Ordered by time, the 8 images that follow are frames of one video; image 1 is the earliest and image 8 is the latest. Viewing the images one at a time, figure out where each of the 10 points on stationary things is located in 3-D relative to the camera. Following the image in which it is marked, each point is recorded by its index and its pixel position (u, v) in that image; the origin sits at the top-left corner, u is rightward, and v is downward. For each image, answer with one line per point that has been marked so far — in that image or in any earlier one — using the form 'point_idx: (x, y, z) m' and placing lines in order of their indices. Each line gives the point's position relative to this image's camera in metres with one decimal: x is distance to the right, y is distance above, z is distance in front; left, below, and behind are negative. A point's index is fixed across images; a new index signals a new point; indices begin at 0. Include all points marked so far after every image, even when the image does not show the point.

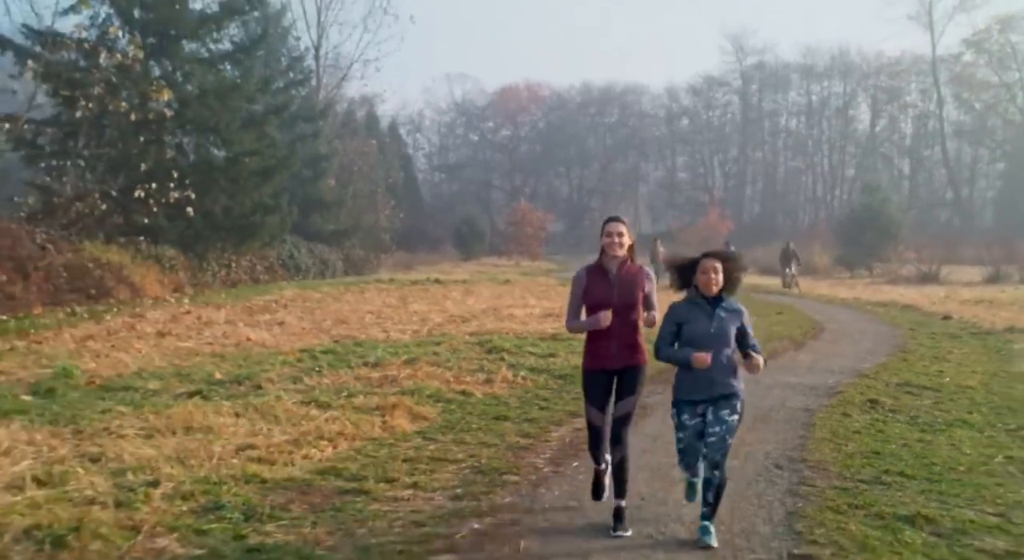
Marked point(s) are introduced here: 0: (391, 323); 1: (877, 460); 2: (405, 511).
0: (-2.0, -0.7, +18.3) m
1: (+2.4, -1.2, +7.4) m
2: (-0.5, -1.2, +5.7) m
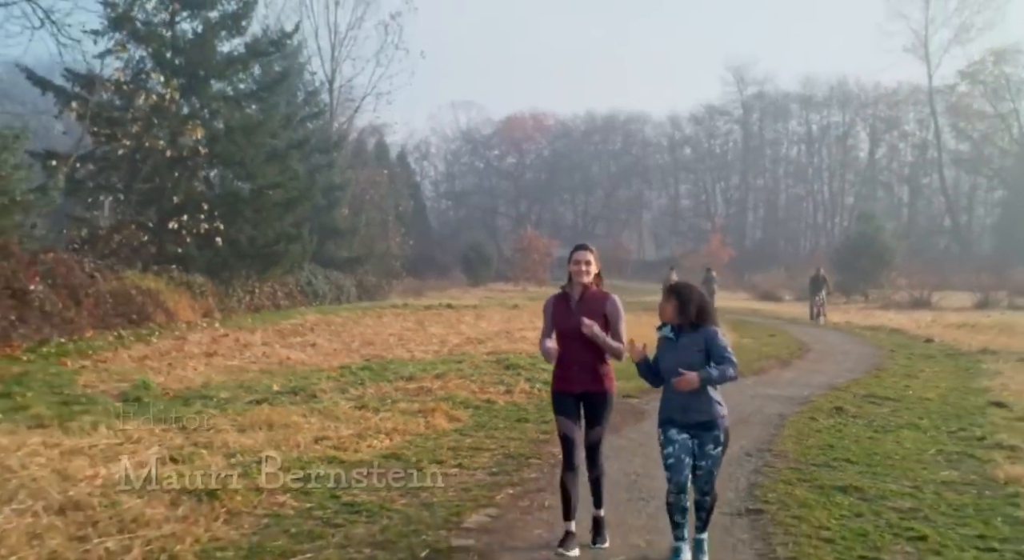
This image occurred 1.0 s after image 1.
0: (-1.8, -1.1, +20.0) m
1: (+2.6, -1.4, +9.1) m
2: (-0.4, -1.3, +7.4) m
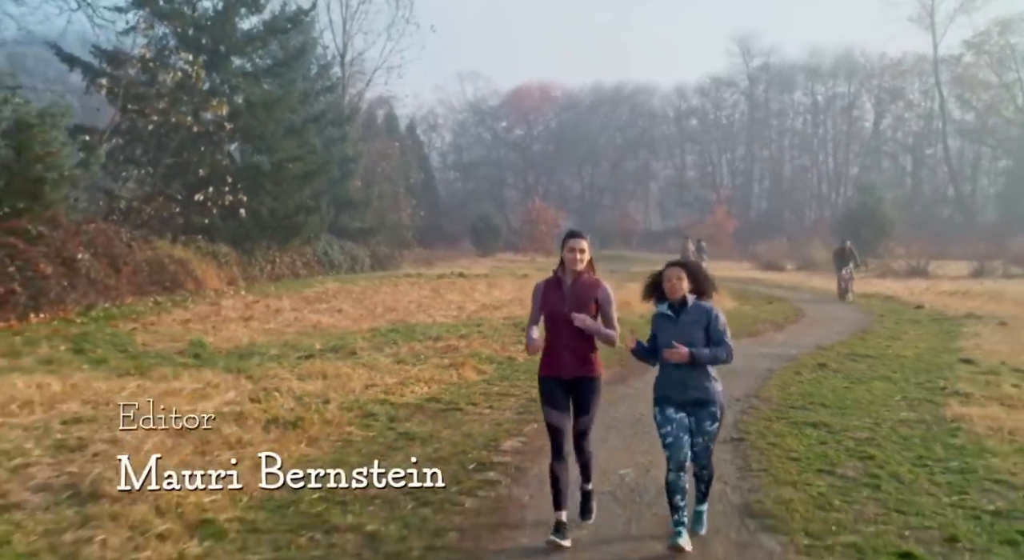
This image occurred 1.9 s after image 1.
0: (-1.5, -0.6, +21.4) m
1: (+2.8, -1.1, +10.5) m
2: (-0.2, -1.1, +8.9) m
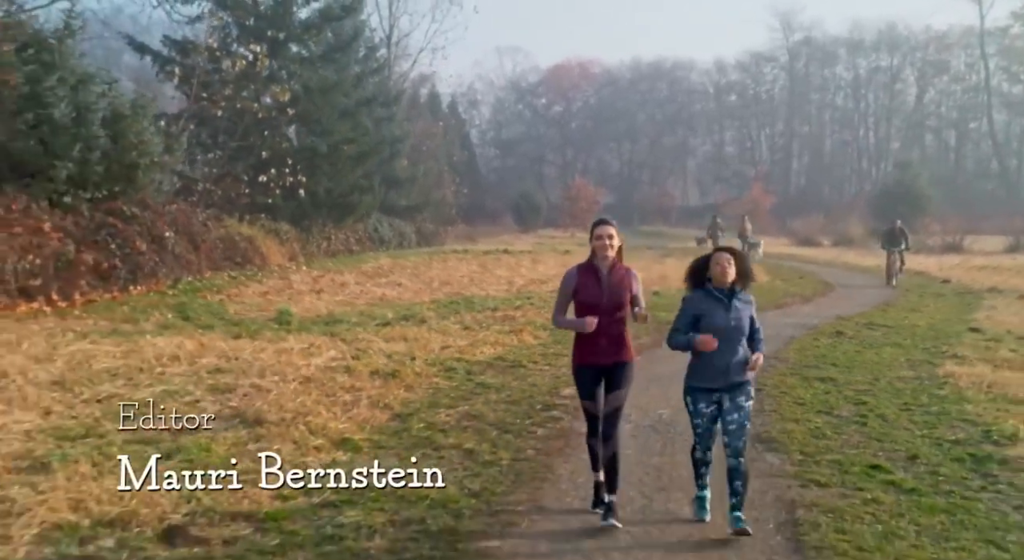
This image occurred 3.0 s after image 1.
0: (-0.5, -0.1, +23.2) m
1: (+3.4, -0.8, +12.1) m
2: (+0.4, -0.9, +10.6) m
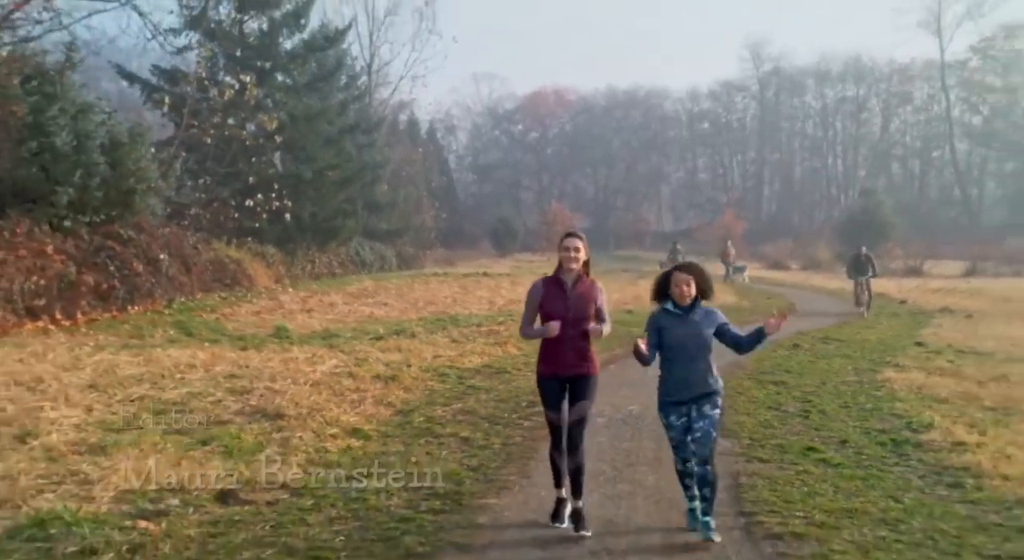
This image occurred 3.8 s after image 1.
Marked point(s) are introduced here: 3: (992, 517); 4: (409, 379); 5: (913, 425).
0: (-1.0, -0.5, +24.3) m
1: (+3.2, -1.0, +13.4) m
2: (+0.2, -1.0, +11.8) m
3: (+2.6, -1.3, +6.0) m
4: (-1.0, -1.0, +10.9) m
5: (+3.2, -1.2, +9.0) m
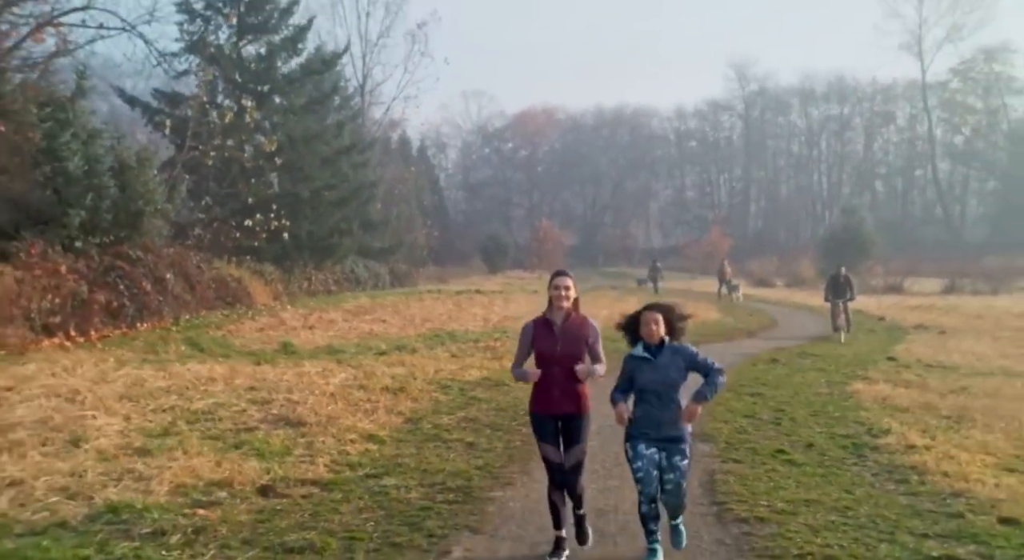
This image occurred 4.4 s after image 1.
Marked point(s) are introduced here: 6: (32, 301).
0: (-1.1, -0.9, +25.3) m
1: (+3.1, -1.3, +14.3) m
2: (+0.2, -1.2, +12.7) m
3: (+2.6, -1.4, +7.0) m
4: (-1.0, -1.2, +11.9) m
5: (+3.2, -1.4, +10.0) m
6: (-8.1, -0.4, +18.8) m
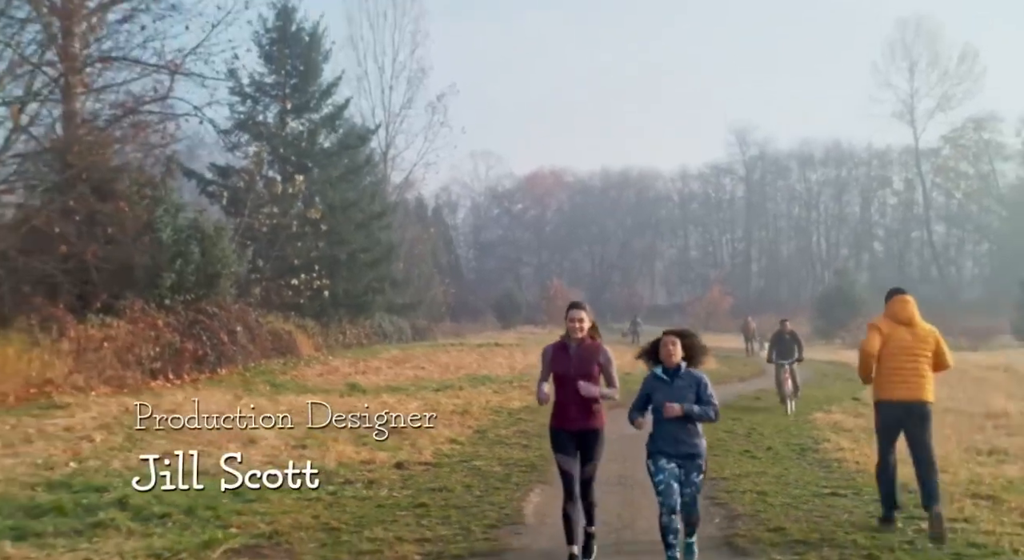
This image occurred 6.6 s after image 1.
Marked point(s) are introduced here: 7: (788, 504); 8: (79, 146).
0: (-0.5, -2.3, +29.0) m
1: (+3.7, -2.1, +18.1) m
2: (+0.7, -2.0, +16.5) m
3: (+3.1, -1.9, +10.7) m
4: (-0.5, -1.9, +15.6) m
5: (+3.8, -2.0, +13.8) m
6: (-7.6, -1.4, +22.6) m
7: (+2.2, -1.8, +8.8) m
8: (-7.1, +2.2, +17.9) m
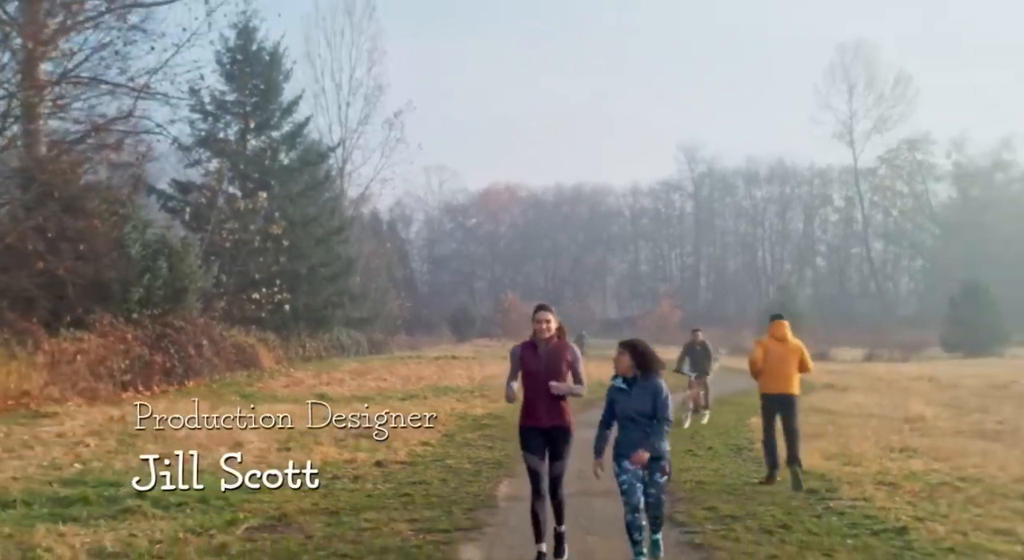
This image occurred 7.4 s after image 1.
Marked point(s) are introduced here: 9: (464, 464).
0: (-1.7, -2.7, +30.3) m
1: (+3.0, -2.4, +19.5) m
2: (+0.1, -2.2, +17.8) m
3: (+2.8, -2.1, +12.1) m
4: (-1.0, -2.1, +16.9) m
5: (+3.3, -2.2, +15.2) m
6: (-8.4, -1.7, +23.6) m
7: (+1.9, -1.9, +10.2) m
8: (-7.7, +1.9, +18.9) m
9: (-0.5, -2.1, +12.5) m
